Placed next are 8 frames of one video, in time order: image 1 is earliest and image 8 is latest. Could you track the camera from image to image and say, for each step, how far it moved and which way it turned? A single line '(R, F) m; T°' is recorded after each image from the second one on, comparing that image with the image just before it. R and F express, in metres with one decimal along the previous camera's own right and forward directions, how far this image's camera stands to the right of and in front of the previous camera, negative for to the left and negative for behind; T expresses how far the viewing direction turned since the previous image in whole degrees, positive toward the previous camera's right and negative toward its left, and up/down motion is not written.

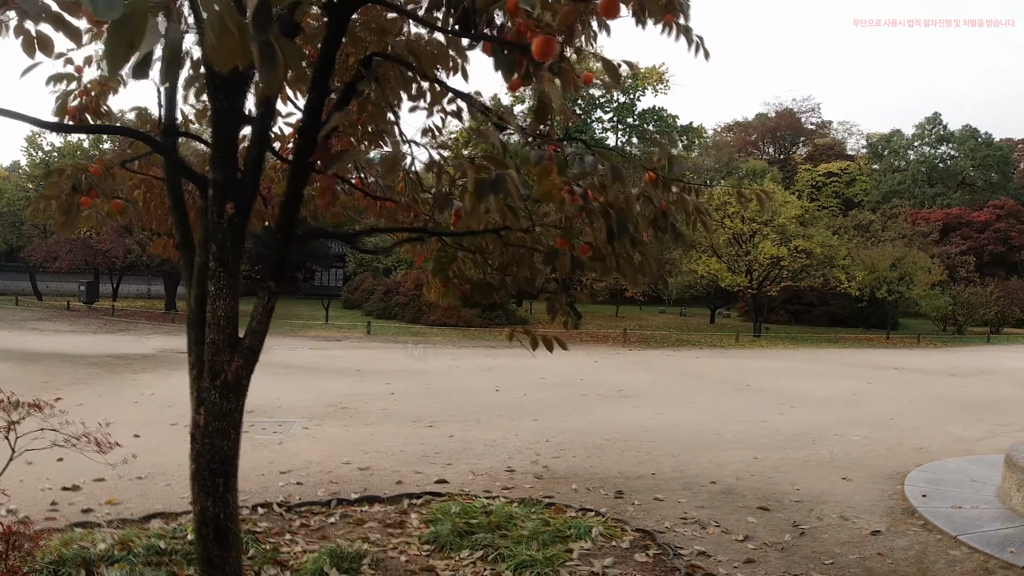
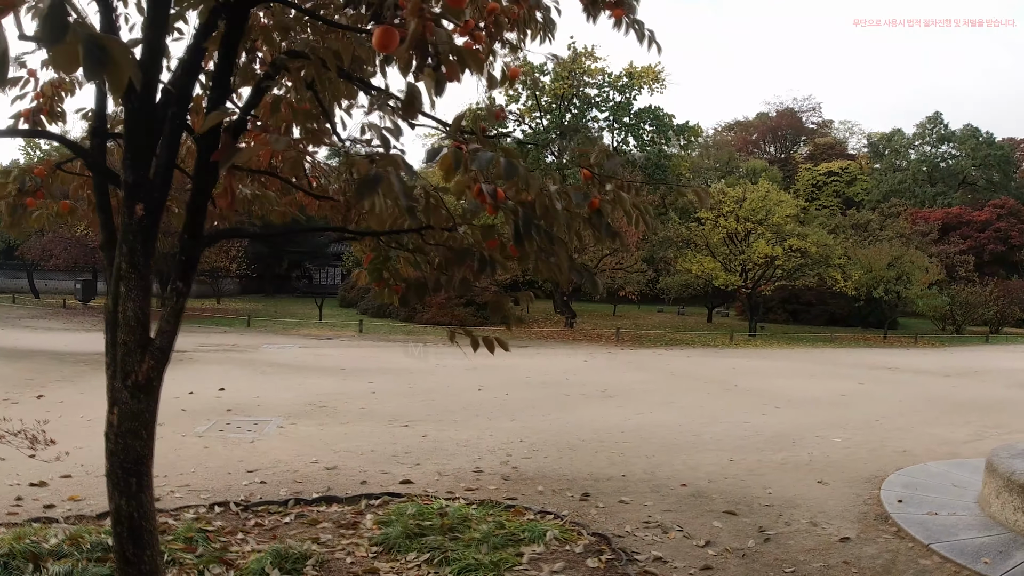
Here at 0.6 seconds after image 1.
(+0.4, +0.2) m; -1°
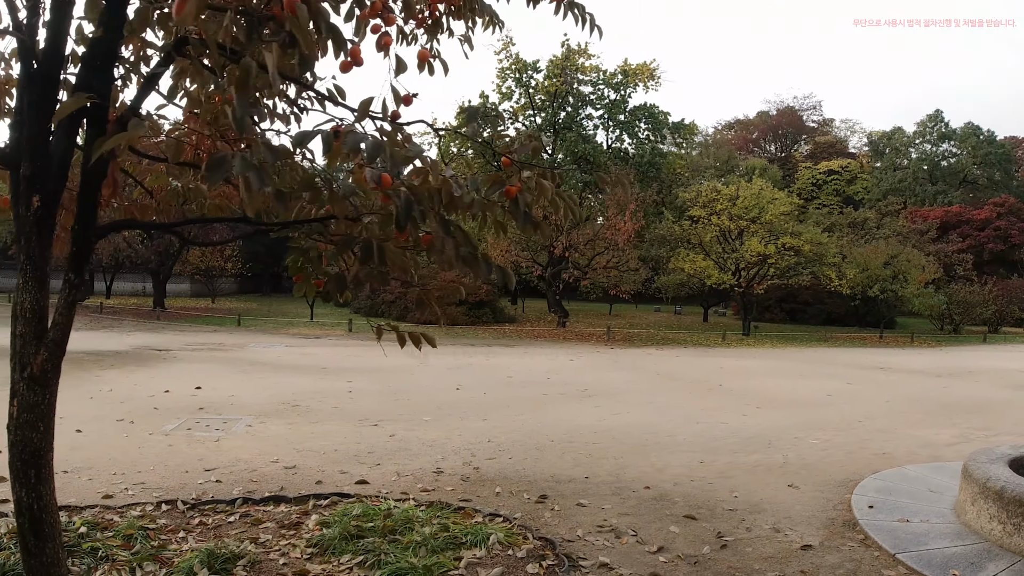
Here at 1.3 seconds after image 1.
(+0.4, +0.2) m; -1°
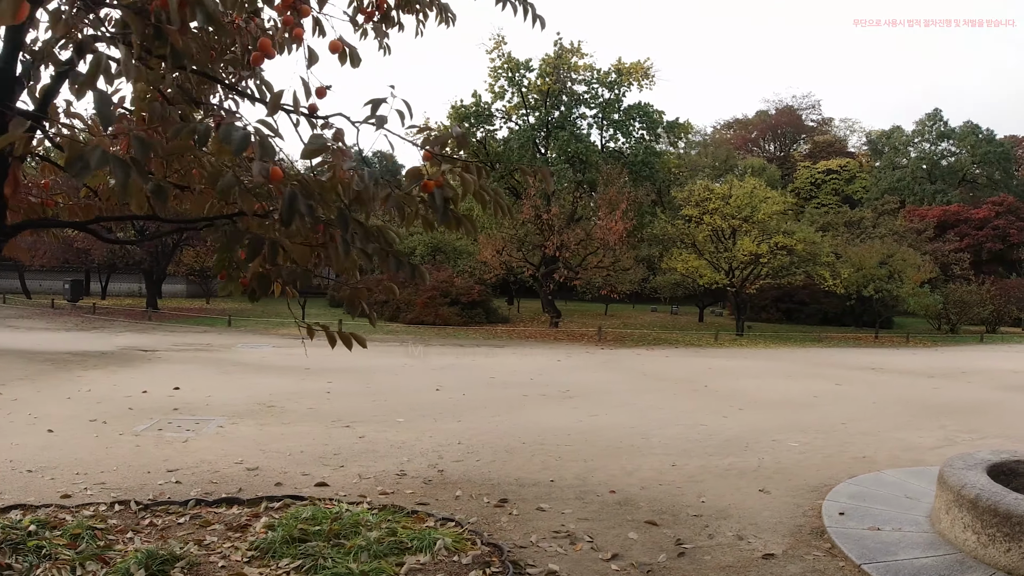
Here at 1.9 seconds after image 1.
(+0.4, +0.2) m; -1°
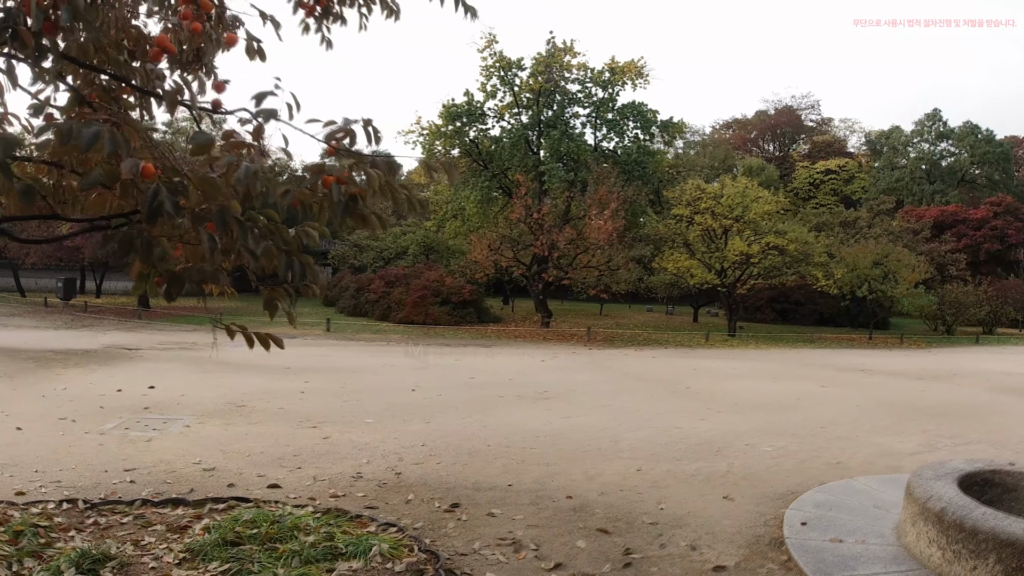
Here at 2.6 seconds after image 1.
(+0.4, +0.2) m; -1°
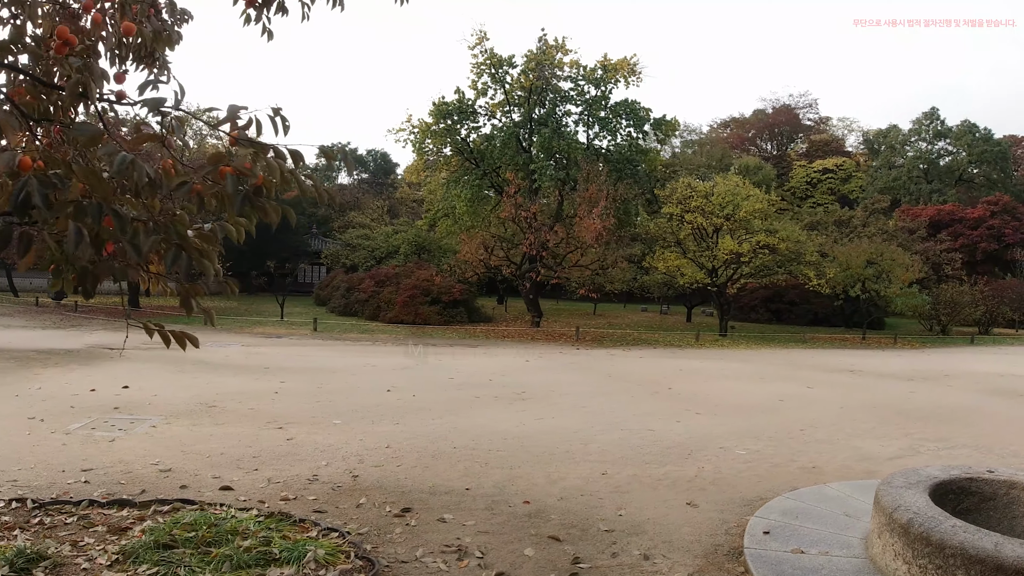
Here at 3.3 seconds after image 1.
(+0.4, +0.2) m; 0°
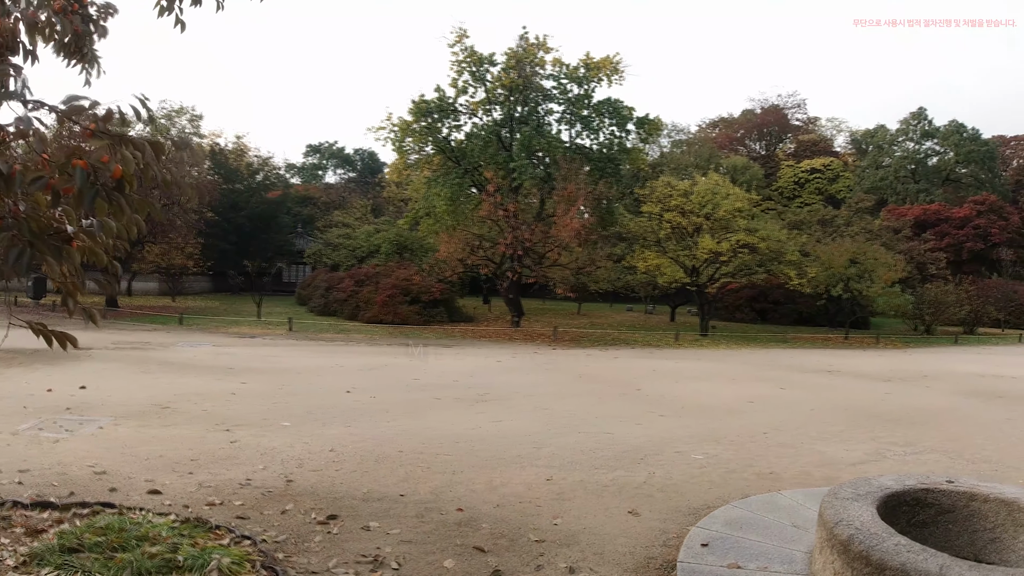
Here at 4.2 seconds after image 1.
(+0.5, +0.2) m; 0°
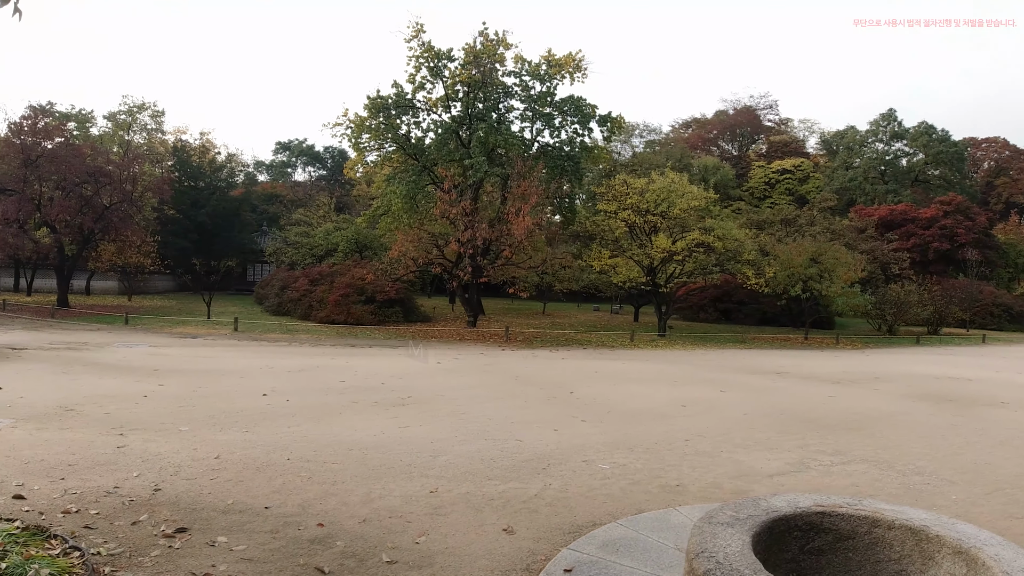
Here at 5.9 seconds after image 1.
(+0.8, +0.4) m; +1°
